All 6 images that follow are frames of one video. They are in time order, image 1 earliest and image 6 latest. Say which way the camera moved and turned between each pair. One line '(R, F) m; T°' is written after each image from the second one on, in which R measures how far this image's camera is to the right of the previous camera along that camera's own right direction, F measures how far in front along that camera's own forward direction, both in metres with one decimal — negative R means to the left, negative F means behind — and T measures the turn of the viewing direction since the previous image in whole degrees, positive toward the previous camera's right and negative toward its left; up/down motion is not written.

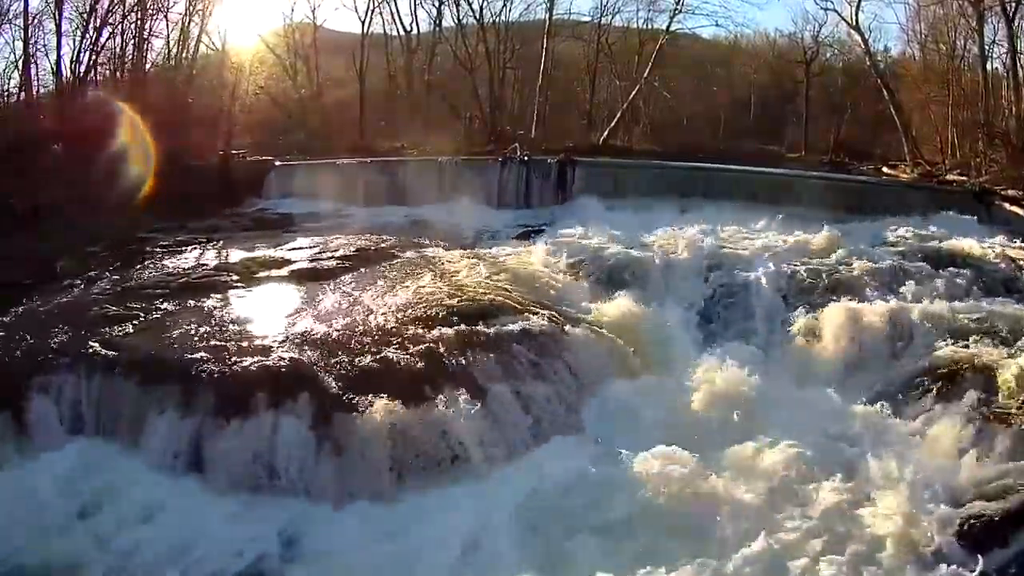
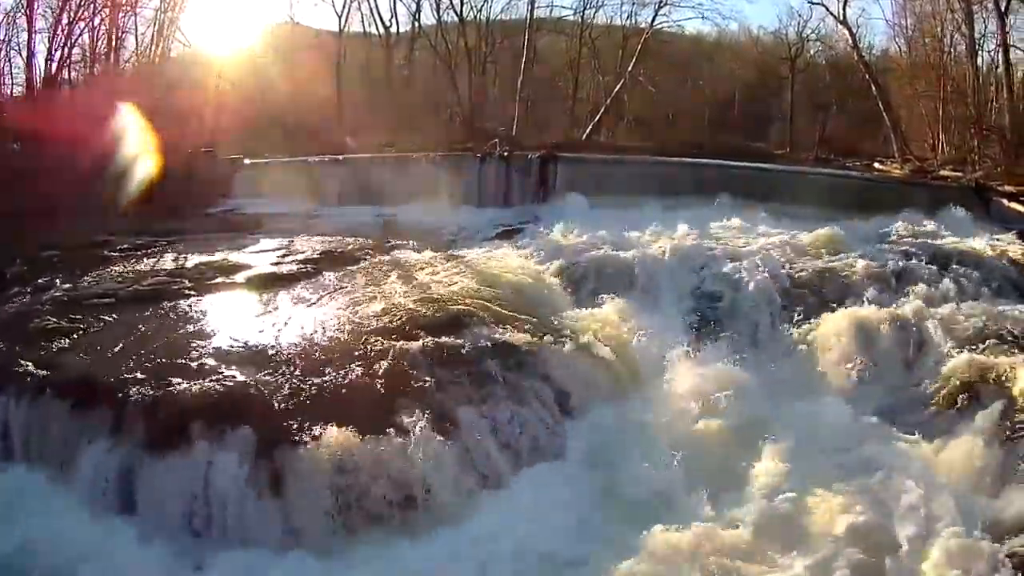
(+0.1, +0.8) m; +1°
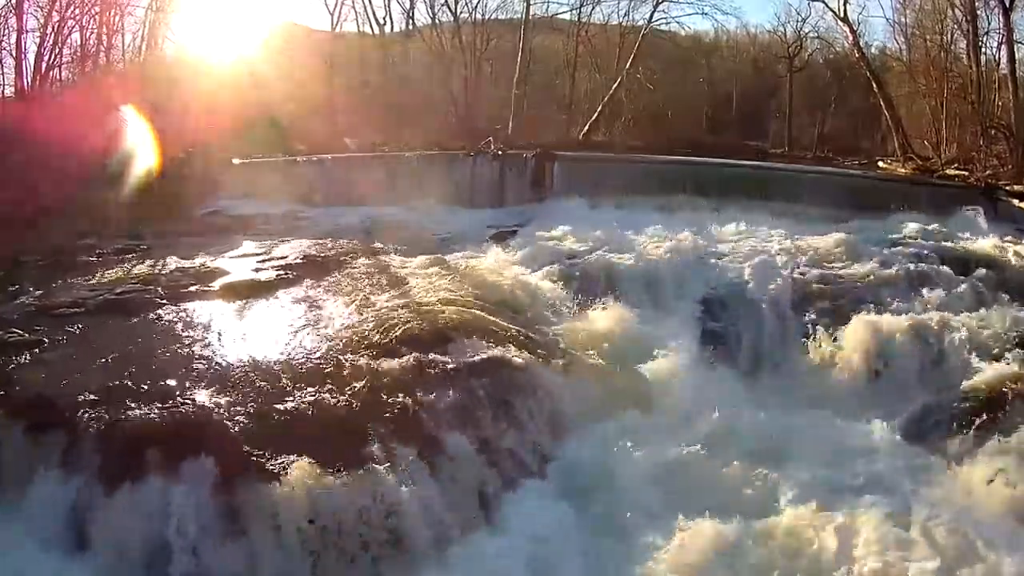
(0.0, +0.5) m; 0°
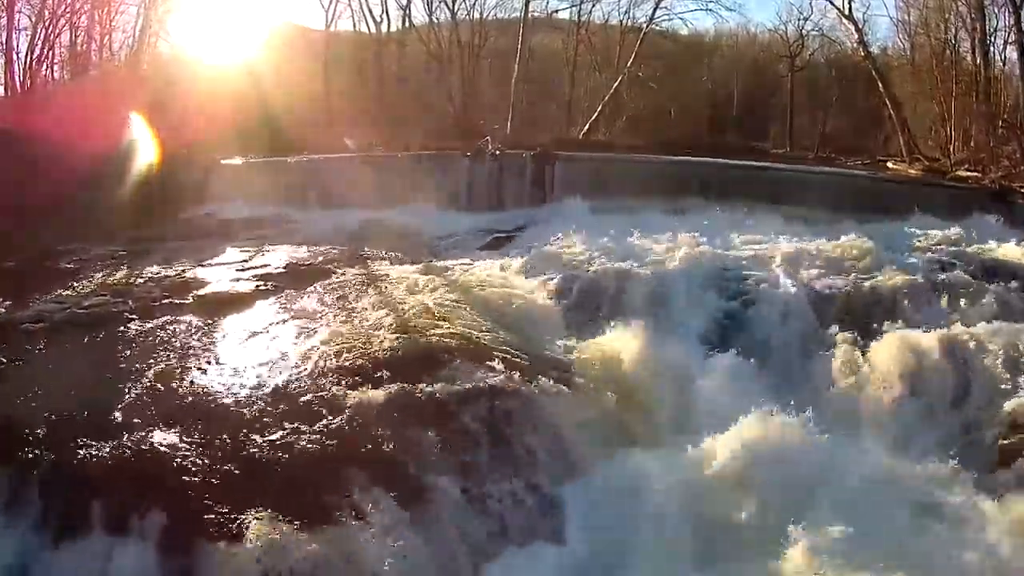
(0.0, +0.6) m; 0°
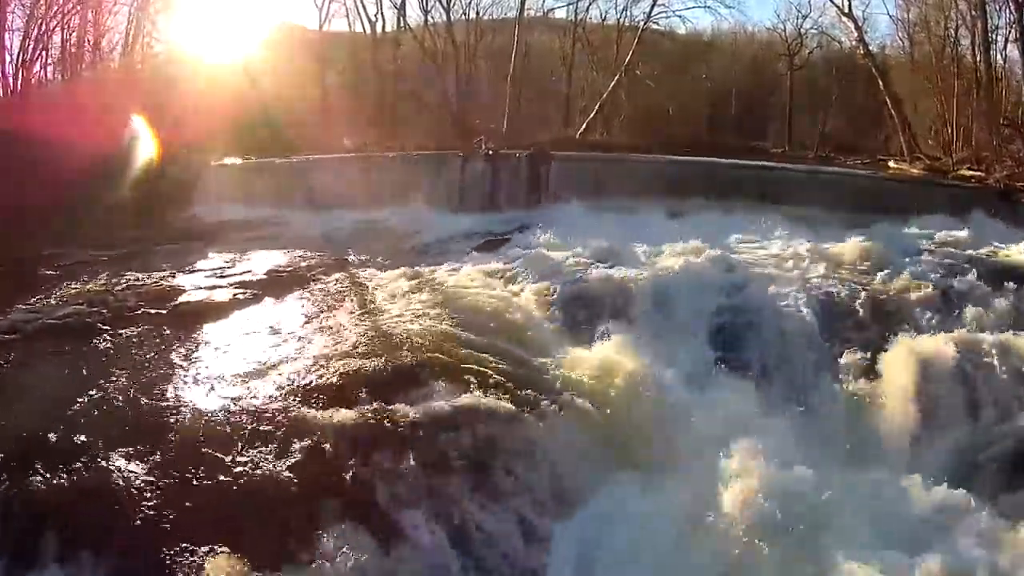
(+0.1, +0.3) m; 0°
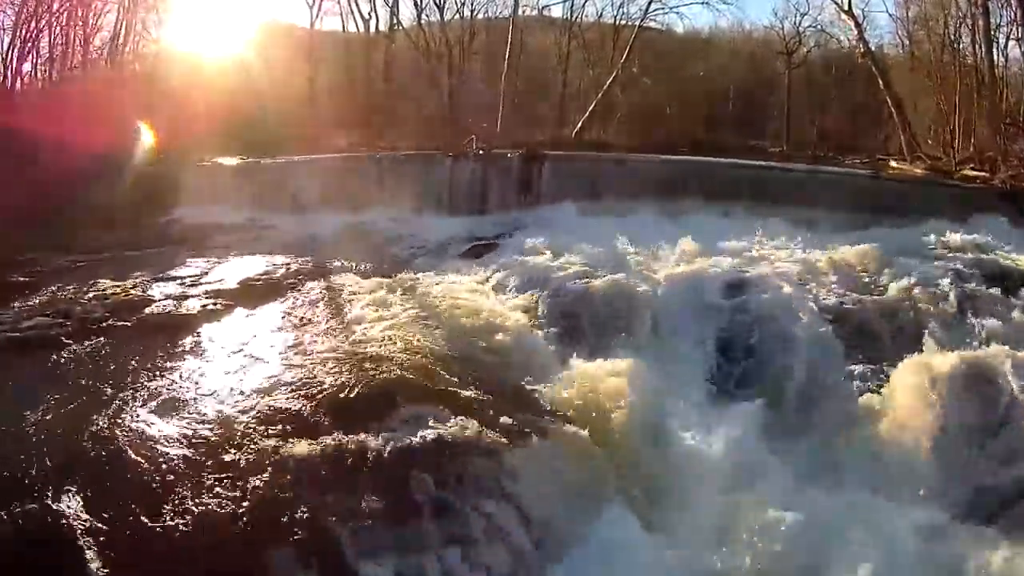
(+0.1, +0.4) m; 0°
